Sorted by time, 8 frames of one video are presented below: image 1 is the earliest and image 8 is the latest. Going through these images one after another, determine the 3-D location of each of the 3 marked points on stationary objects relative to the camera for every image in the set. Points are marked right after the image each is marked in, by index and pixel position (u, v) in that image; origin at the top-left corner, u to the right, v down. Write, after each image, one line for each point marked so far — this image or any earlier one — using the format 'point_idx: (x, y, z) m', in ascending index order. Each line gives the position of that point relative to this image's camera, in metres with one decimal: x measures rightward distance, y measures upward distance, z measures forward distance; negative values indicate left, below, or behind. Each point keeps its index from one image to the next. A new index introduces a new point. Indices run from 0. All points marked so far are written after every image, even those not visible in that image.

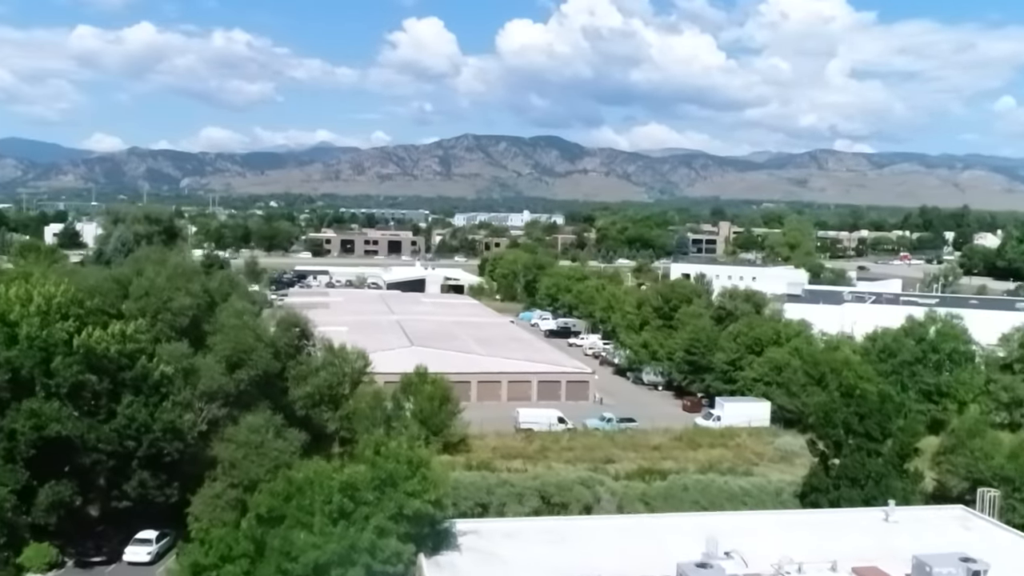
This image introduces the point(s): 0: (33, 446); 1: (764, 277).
0: (-2.3, -0.8, +4.9) m
1: (+4.4, +0.2, +17.6) m
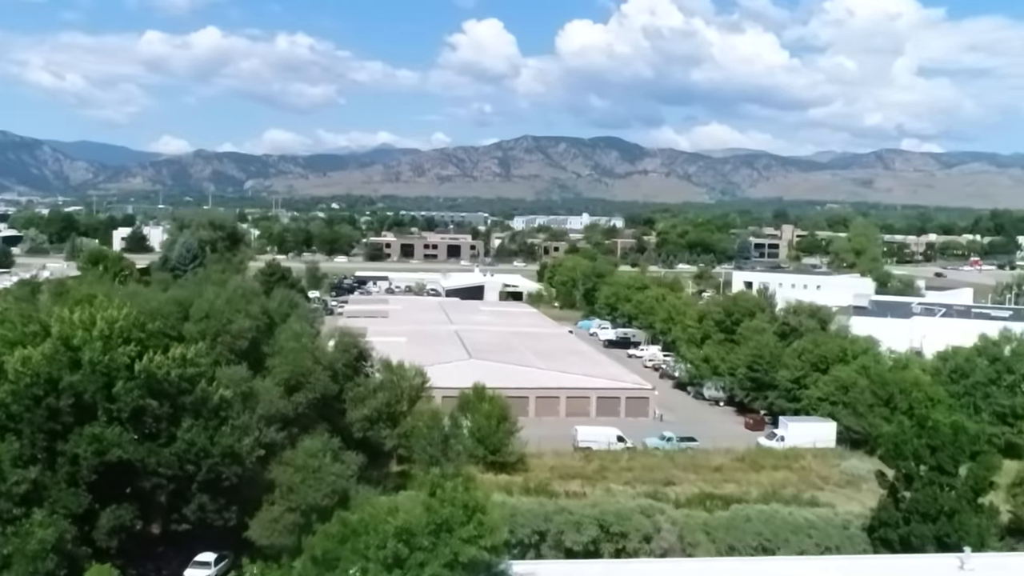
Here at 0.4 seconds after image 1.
0: (-2.1, -0.9, +5.0) m
1: (+5.4, +0.1, +17.2) m
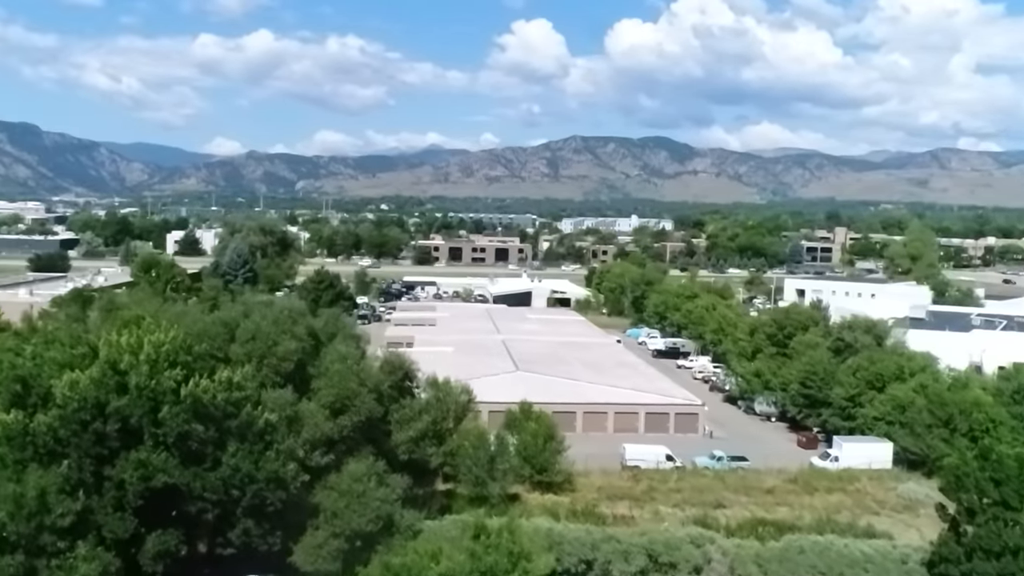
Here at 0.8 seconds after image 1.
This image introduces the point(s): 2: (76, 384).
0: (-1.8, -1.0, +5.0) m
1: (+6.2, -0.1, +16.8) m
2: (-2.2, -0.5, +5.1) m
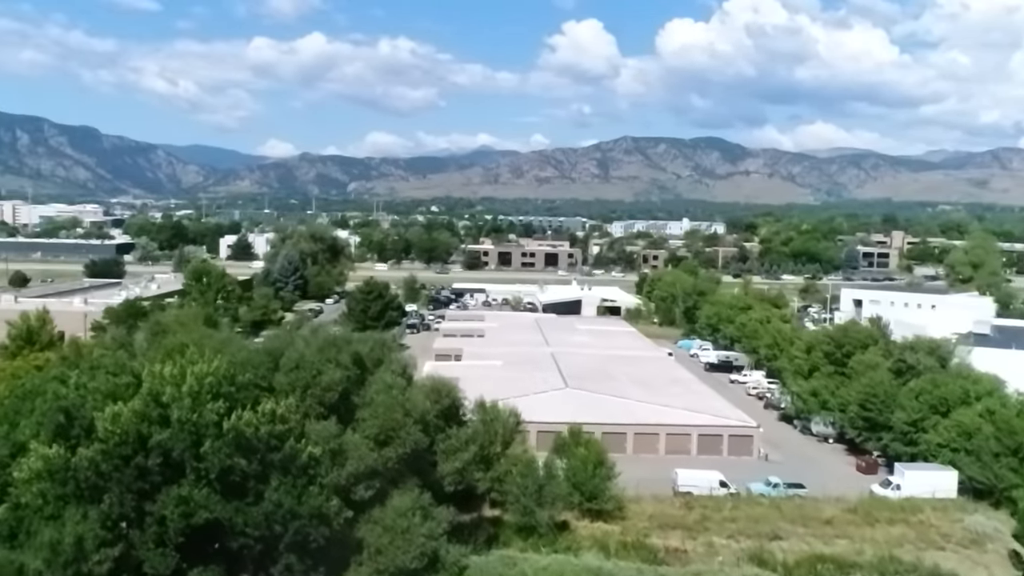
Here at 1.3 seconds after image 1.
0: (-1.6, -1.2, +4.9) m
1: (+7.0, -0.3, +16.3) m
2: (-2.0, -0.6, +5.0) m
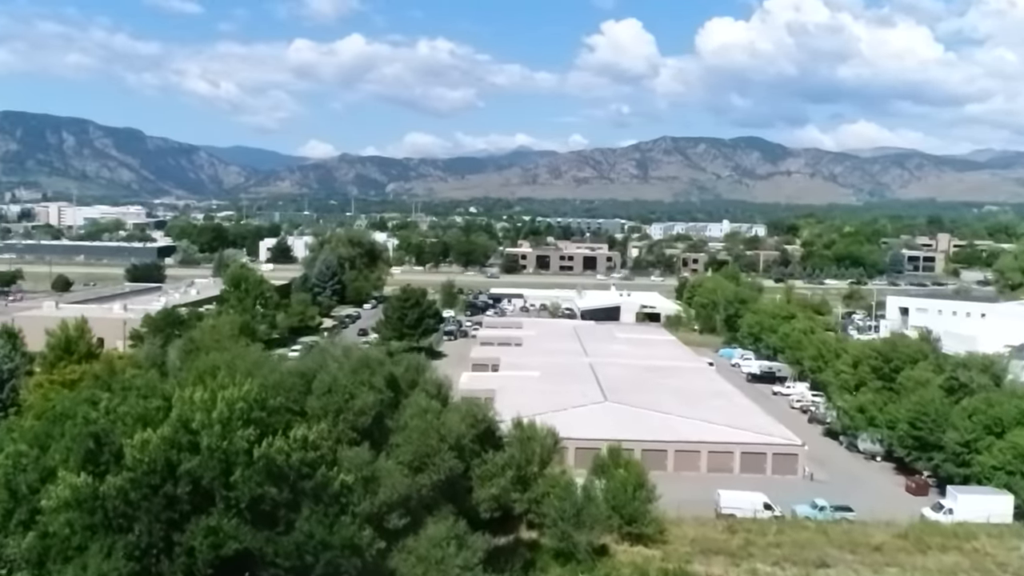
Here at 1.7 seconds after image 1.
0: (-1.4, -1.3, +4.8) m
1: (+7.6, -0.4, +15.9) m
2: (-1.8, -0.8, +4.9) m
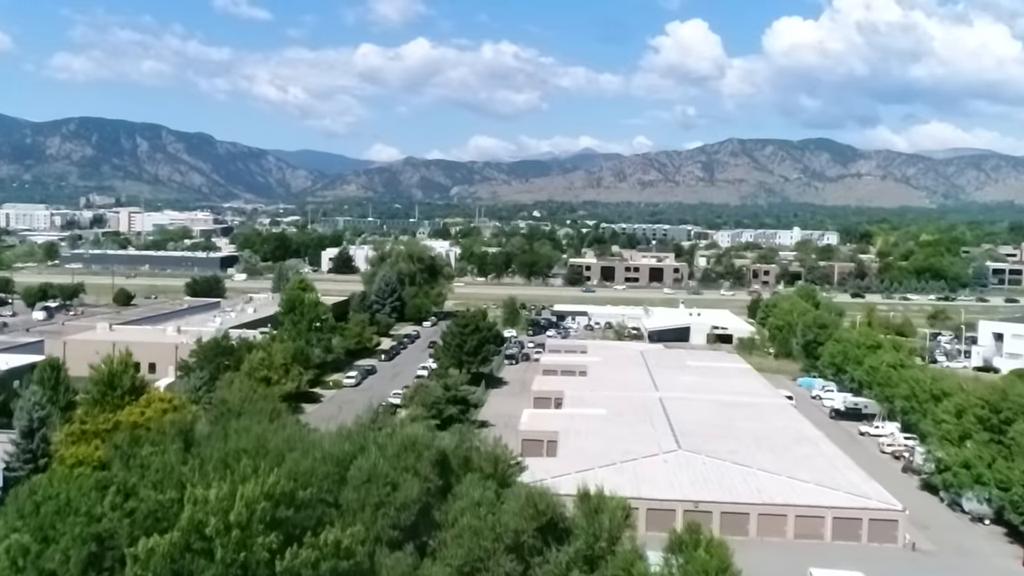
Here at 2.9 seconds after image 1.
0: (-1.2, -1.7, +4.0) m
1: (+8.5, -0.8, +14.6) m
2: (-1.5, -1.1, +4.2) m
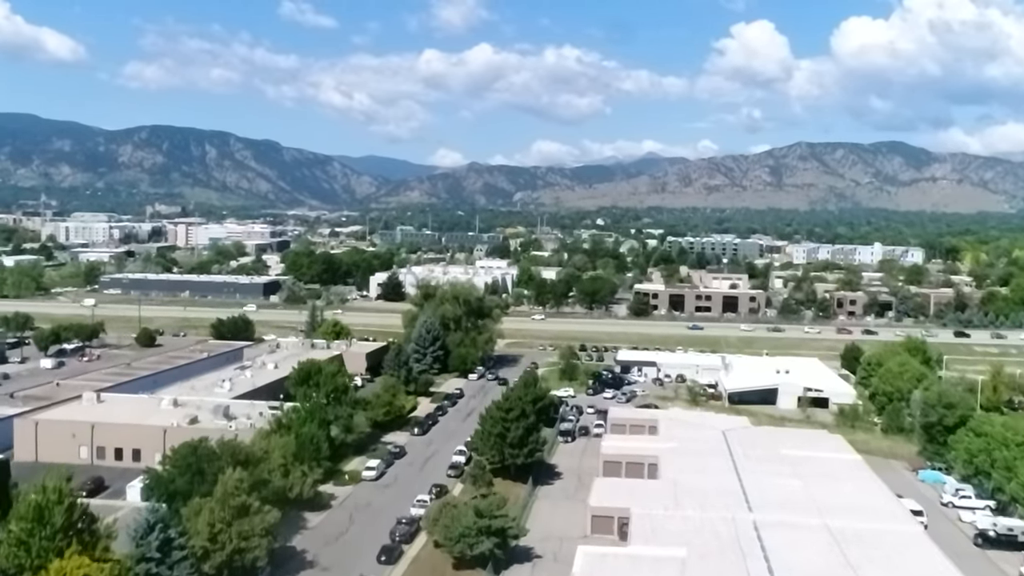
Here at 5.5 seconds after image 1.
0: (-1.2, -2.5, +1.3) m
1: (+9.1, -1.8, +11.2) m
2: (-1.5, -2.0, +1.5) m
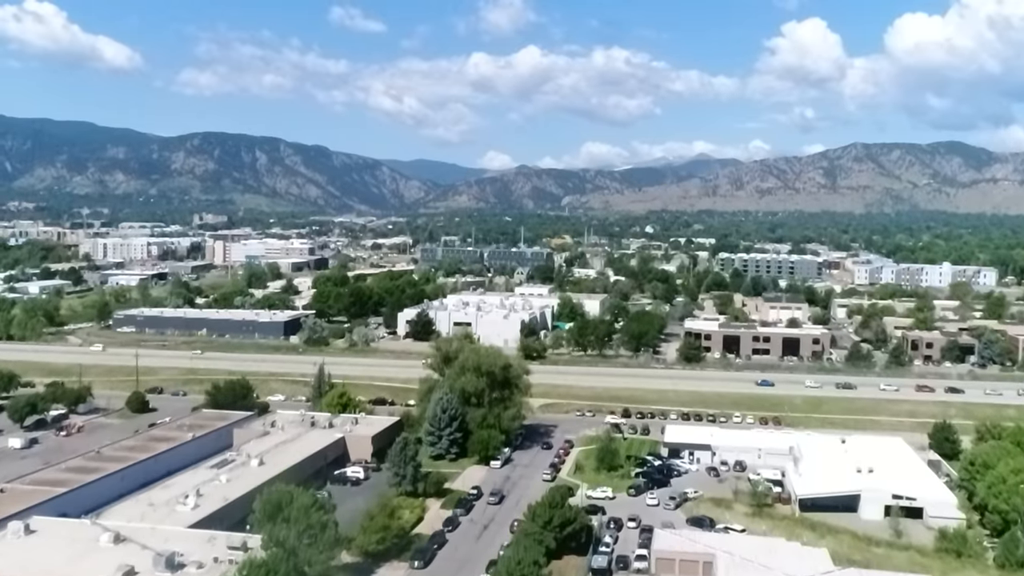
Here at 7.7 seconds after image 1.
0: (-1.6, -3.7, -1.5) m
1: (+9.2, -3.0, +7.9) m
2: (-1.9, -3.2, -1.3) m
